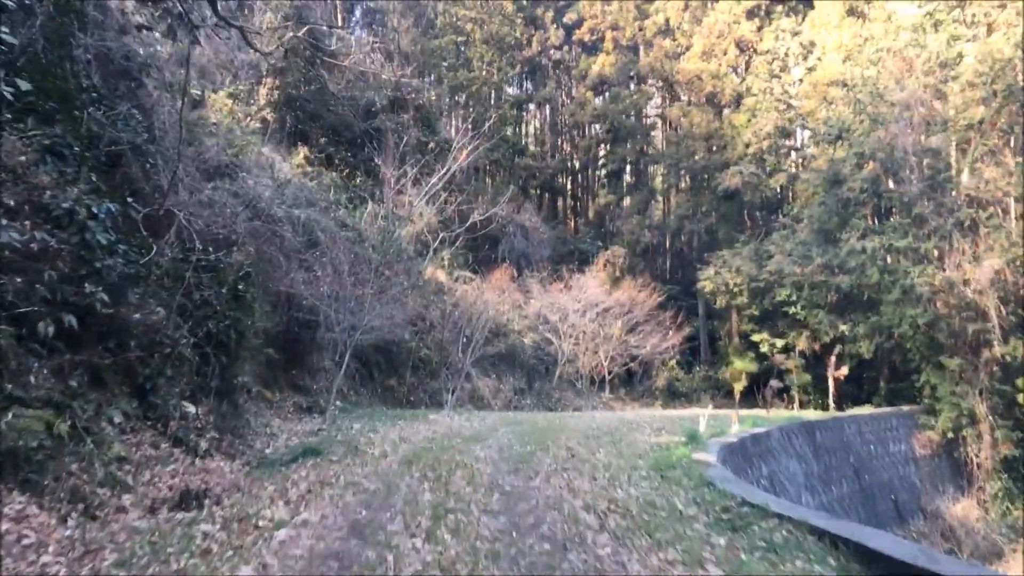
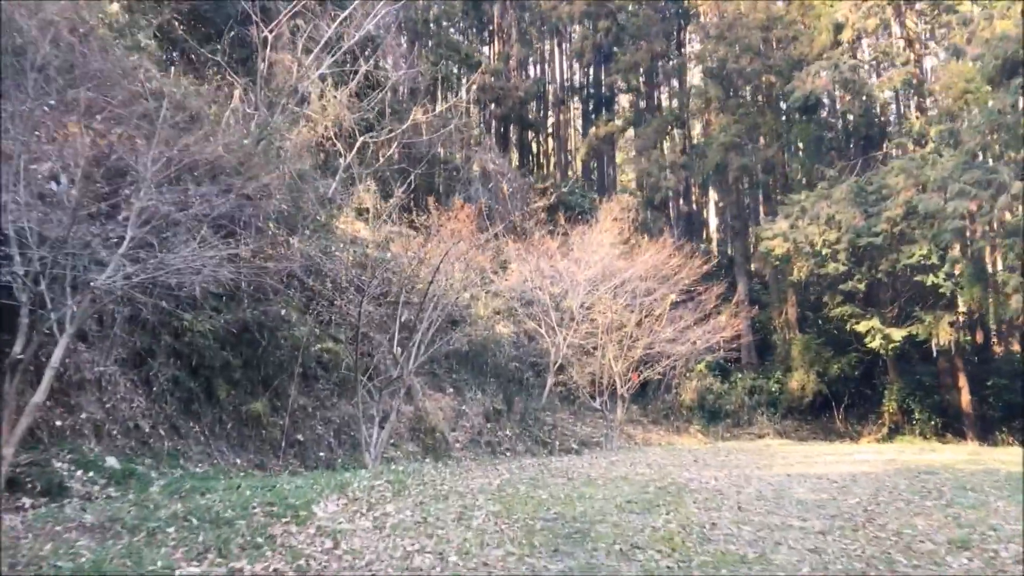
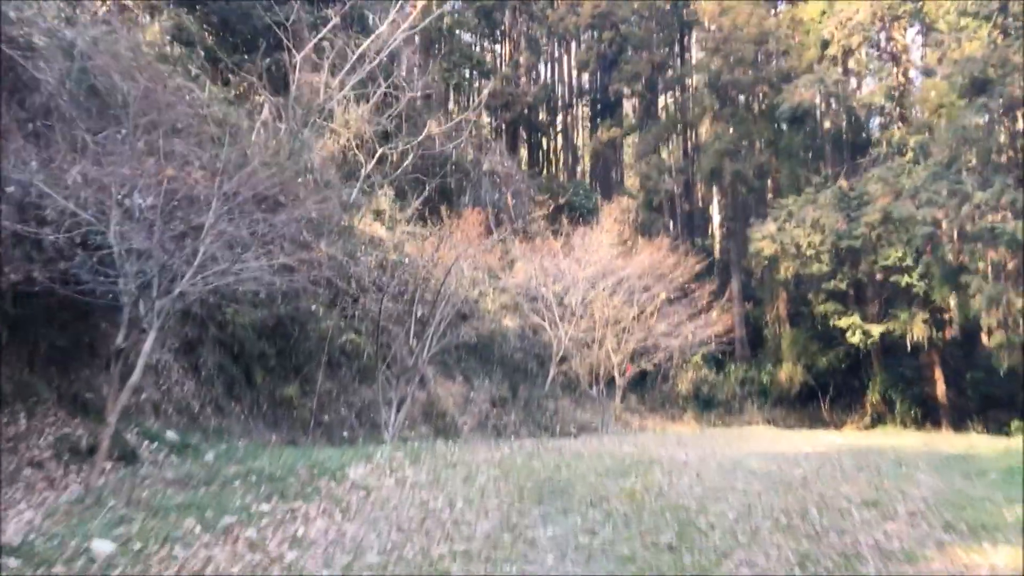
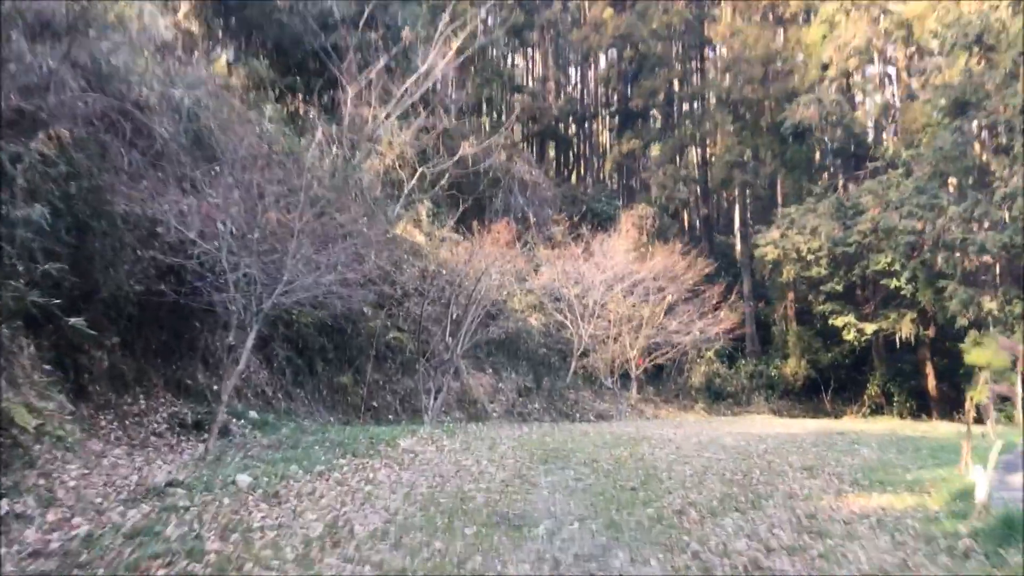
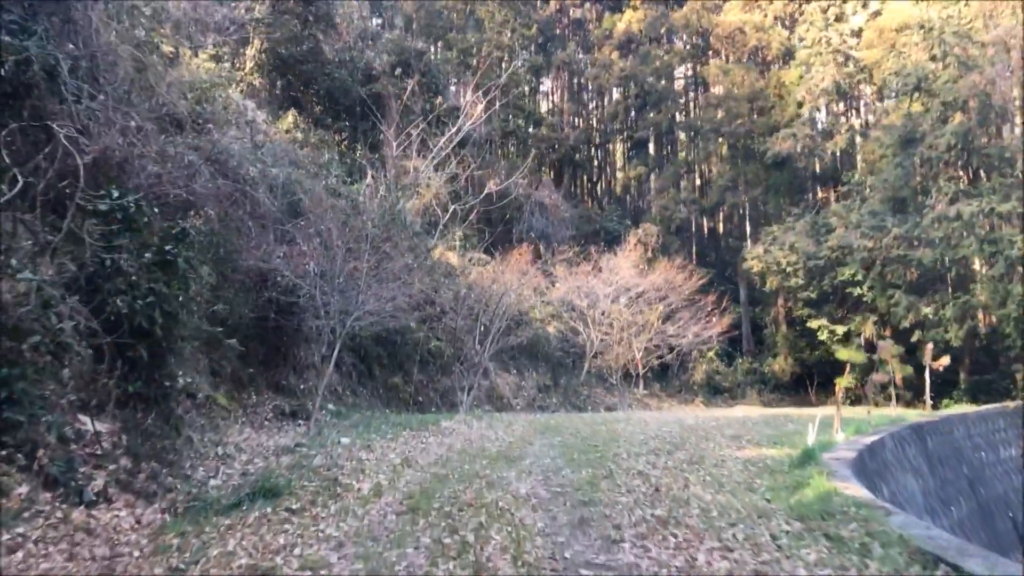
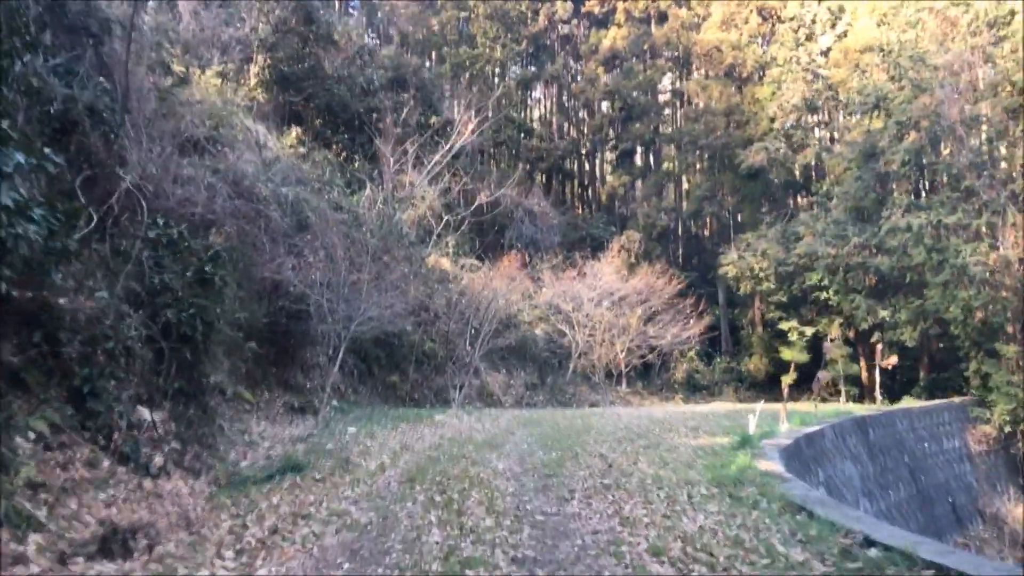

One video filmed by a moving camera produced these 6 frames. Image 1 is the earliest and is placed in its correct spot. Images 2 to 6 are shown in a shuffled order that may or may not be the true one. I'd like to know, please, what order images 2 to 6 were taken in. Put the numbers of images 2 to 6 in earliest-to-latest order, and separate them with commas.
6, 5, 4, 3, 2
